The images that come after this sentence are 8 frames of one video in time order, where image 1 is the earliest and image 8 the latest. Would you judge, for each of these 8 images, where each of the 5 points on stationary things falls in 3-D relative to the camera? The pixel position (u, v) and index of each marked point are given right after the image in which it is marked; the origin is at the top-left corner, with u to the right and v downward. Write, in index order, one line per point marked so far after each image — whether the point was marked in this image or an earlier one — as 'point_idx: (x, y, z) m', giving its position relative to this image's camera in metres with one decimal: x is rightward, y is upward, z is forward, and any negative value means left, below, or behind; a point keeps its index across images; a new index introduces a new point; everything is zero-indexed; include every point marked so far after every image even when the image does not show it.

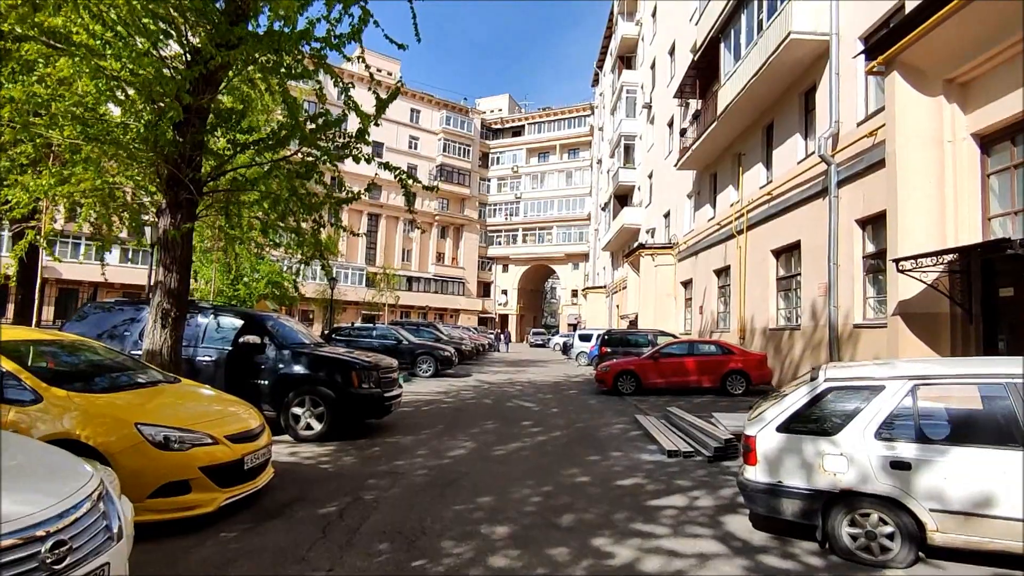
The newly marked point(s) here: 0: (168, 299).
0: (-4.2, -0.1, +7.0) m
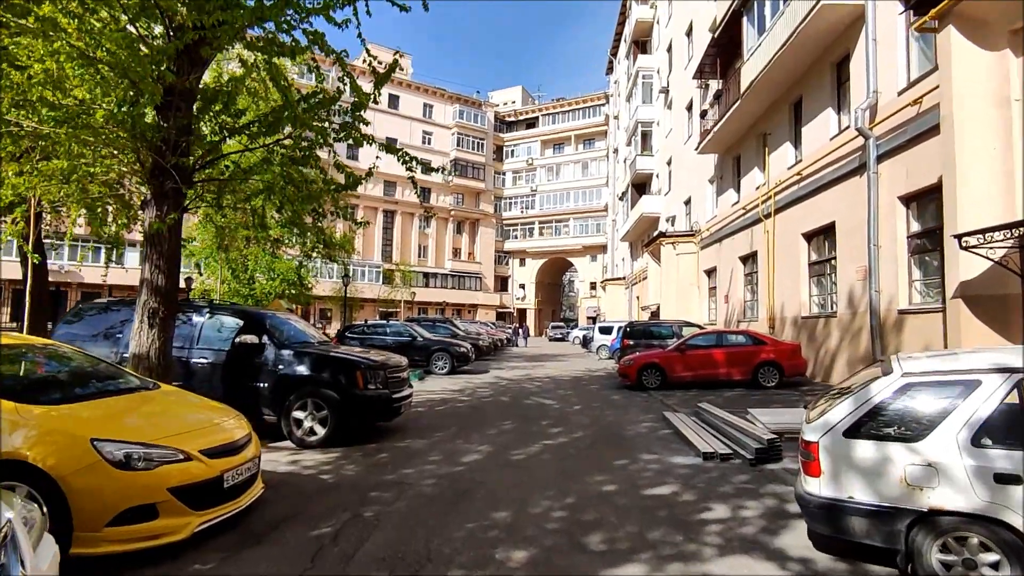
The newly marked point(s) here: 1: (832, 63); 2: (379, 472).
0: (-4.0, -0.1, +6.5) m
1: (+7.6, +5.3, +13.6) m
2: (-1.4, -2.0, +6.2) m
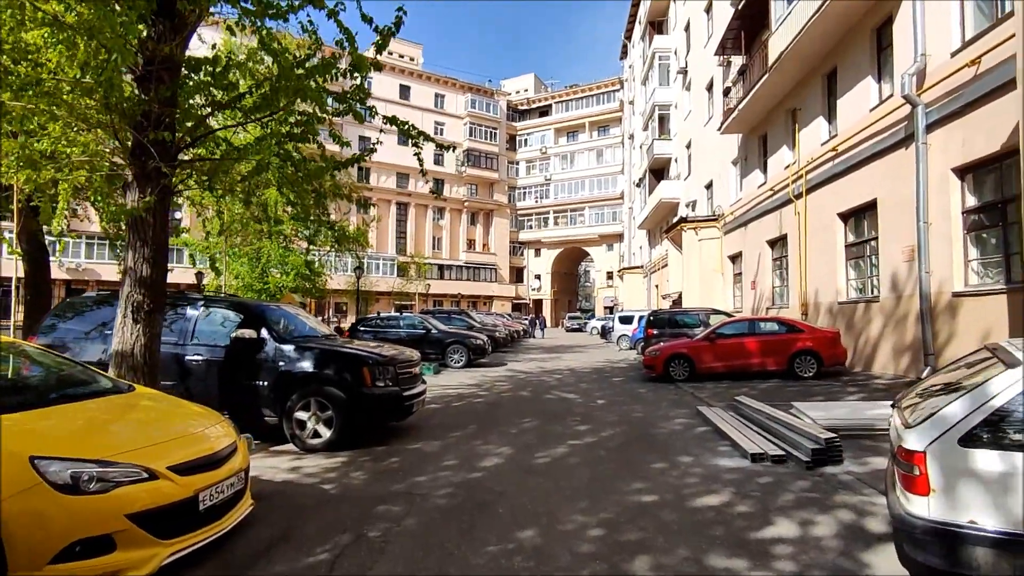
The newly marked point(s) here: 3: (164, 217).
0: (-3.8, 0.0, +5.9) m
1: (+7.9, +5.7, +12.6) m
2: (-1.2, -1.9, +5.6) m
3: (-3.7, +0.8, +6.1) m
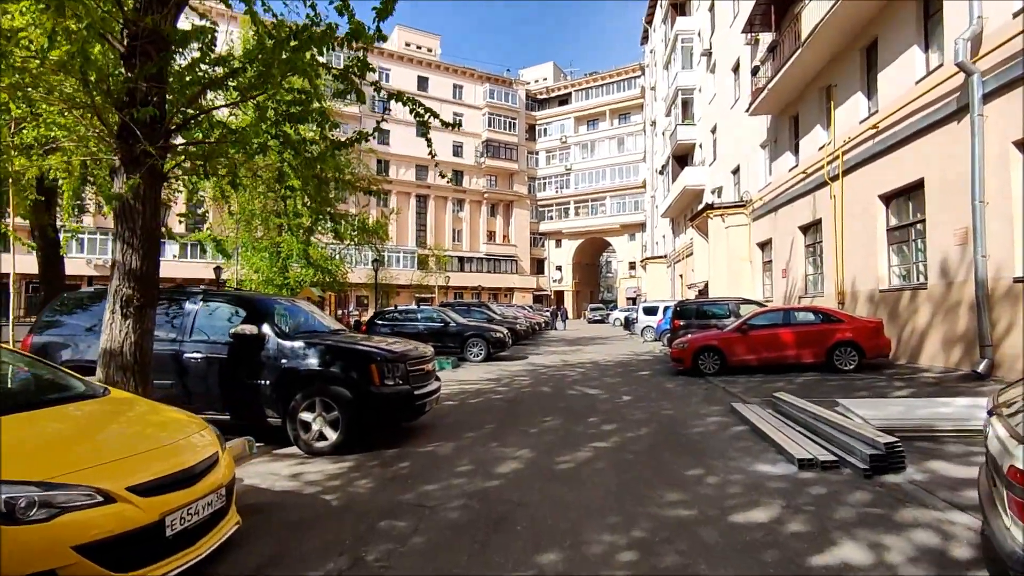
0: (-3.7, 0.0, +5.5) m
1: (+8.2, +6.0, +11.7) m
2: (-1.0, -1.8, +5.1) m
3: (-3.5, +0.9, +5.7) m
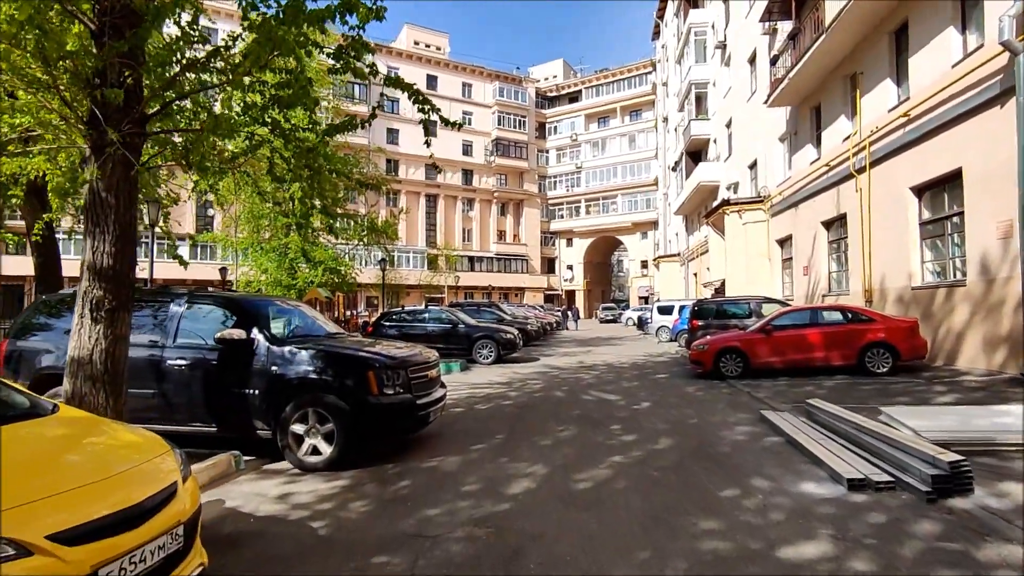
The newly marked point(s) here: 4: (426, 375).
0: (-3.6, 0.0, +5.0) m
1: (+8.4, +6.0, +10.9) m
2: (-0.9, -1.8, +4.5) m
3: (-3.4, +0.8, +5.2) m
4: (-1.0, -1.0, +6.5) m
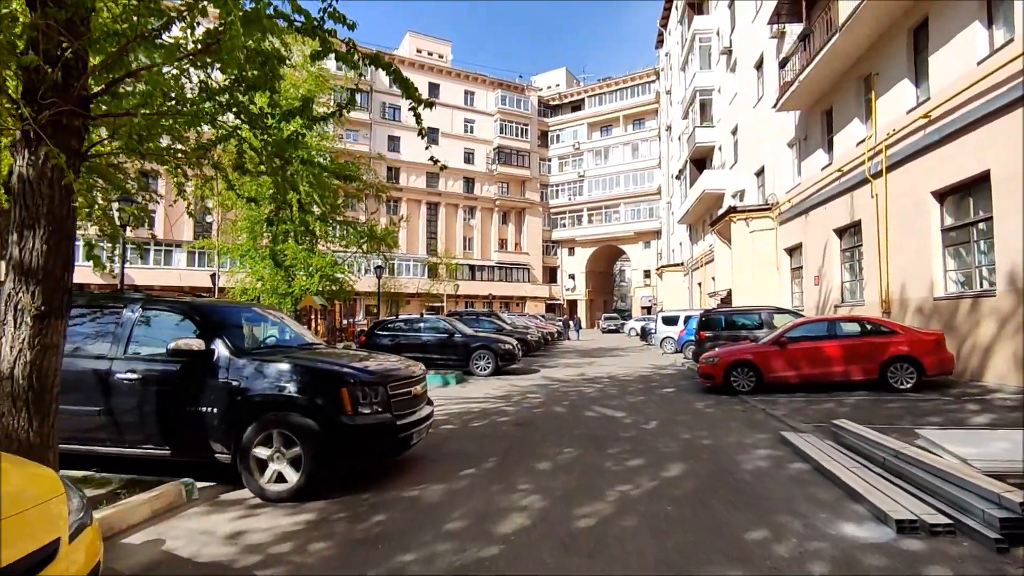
0: (-3.6, 0.0, +4.3) m
1: (+8.4, +5.9, +10.3) m
2: (-1.0, -1.8, +3.8) m
3: (-3.5, +0.8, +4.5) m
4: (-1.0, -1.1, +5.8) m
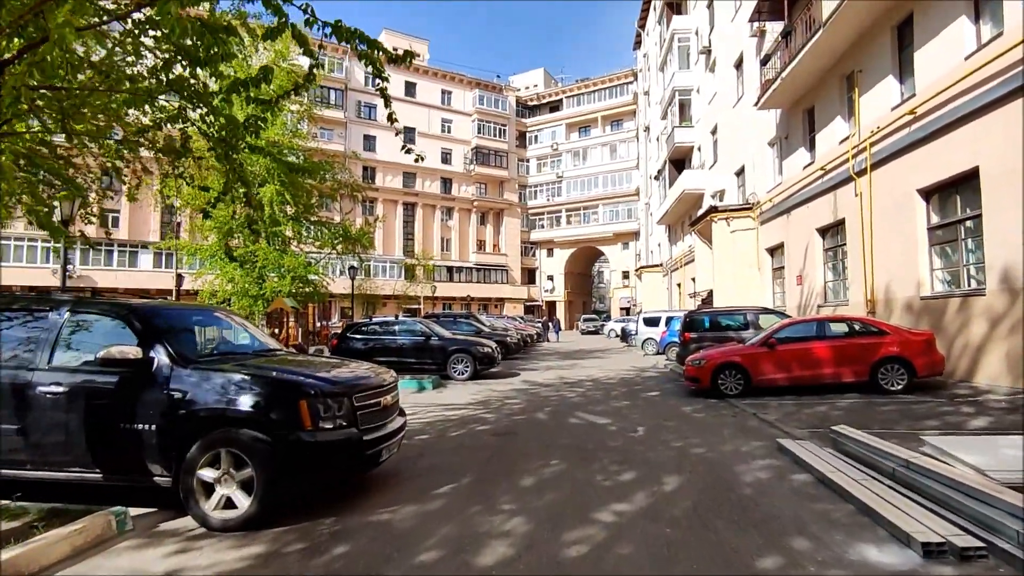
0: (-3.8, 0.0, +3.6) m
1: (+8.0, +5.9, +10.1) m
2: (-1.1, -1.8, +3.3) m
3: (-3.6, +0.8, +3.9) m
4: (-1.2, -1.0, +5.3) m
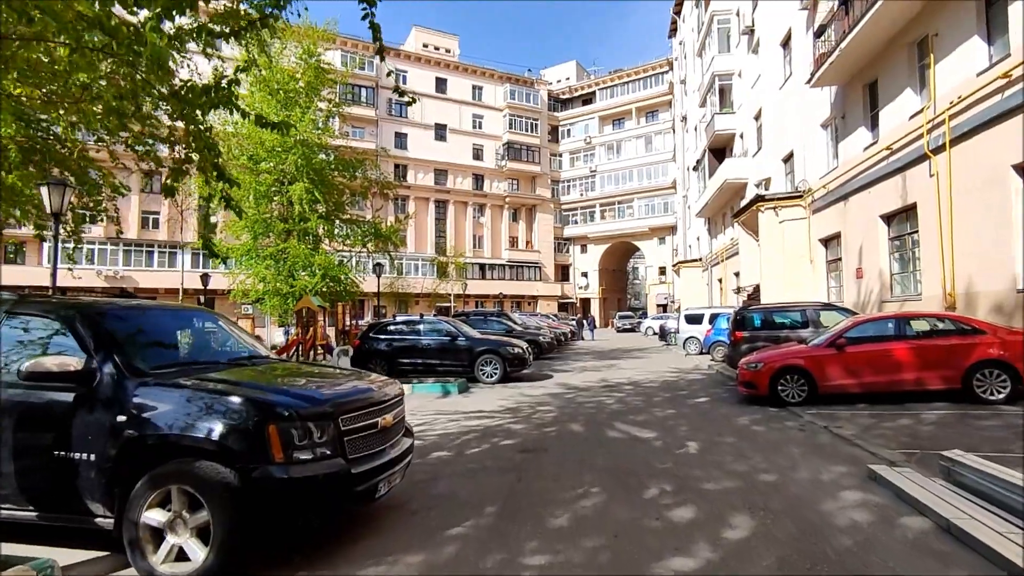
0: (-3.6, 0.0, +2.8) m
1: (+8.4, +6.0, +8.6) m
2: (-1.0, -1.8, +2.3) m
3: (-3.5, +0.8, +3.0) m
4: (-1.0, -1.0, +4.3) m
